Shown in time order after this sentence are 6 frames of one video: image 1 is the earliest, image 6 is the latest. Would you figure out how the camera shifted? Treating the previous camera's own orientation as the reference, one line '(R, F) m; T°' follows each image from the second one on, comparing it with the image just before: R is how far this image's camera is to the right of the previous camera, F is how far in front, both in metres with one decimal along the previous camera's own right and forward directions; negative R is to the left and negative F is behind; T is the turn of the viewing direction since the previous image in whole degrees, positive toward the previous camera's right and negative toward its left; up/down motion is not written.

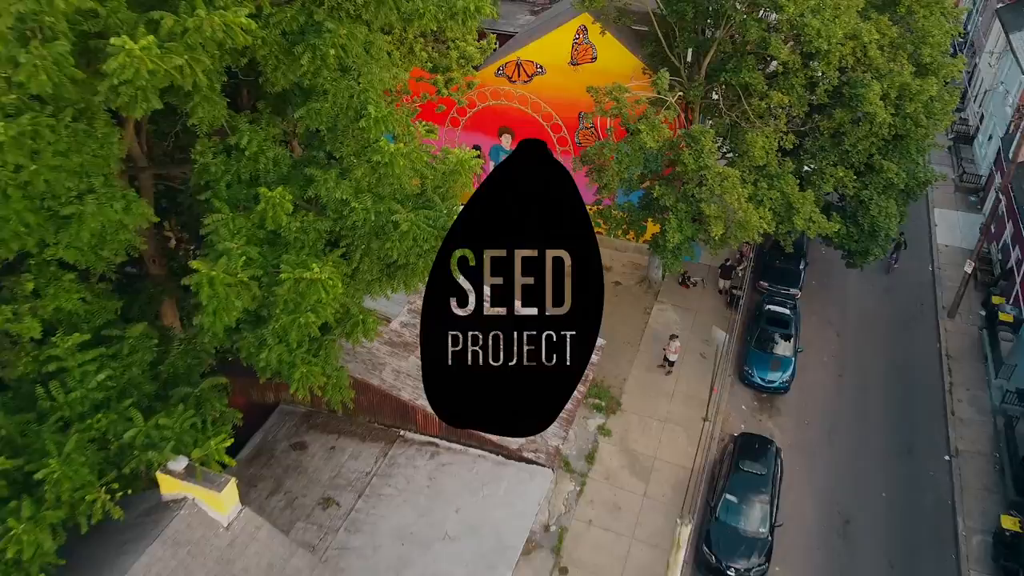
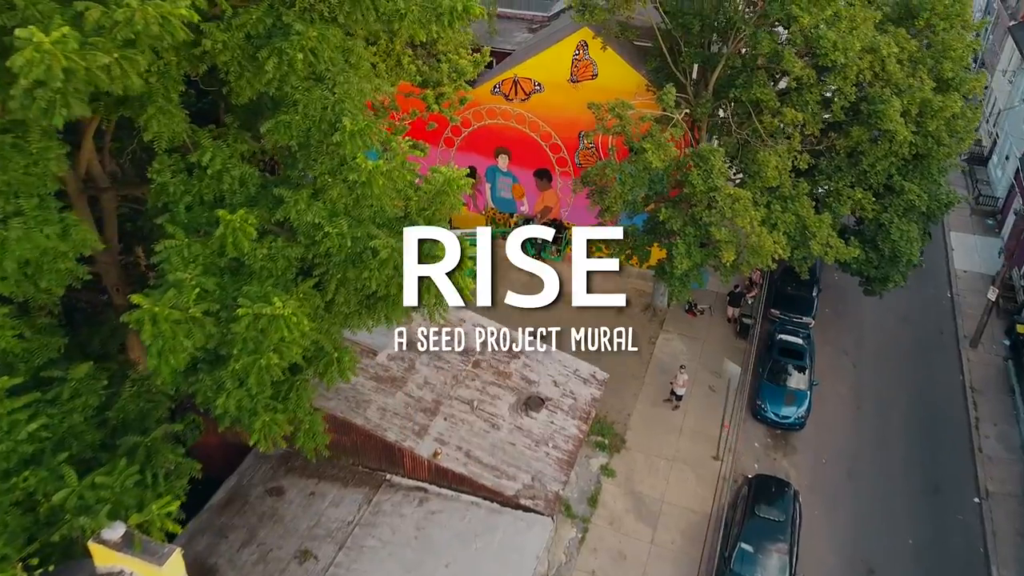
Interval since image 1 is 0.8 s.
(+0.1, +0.9) m; 0°
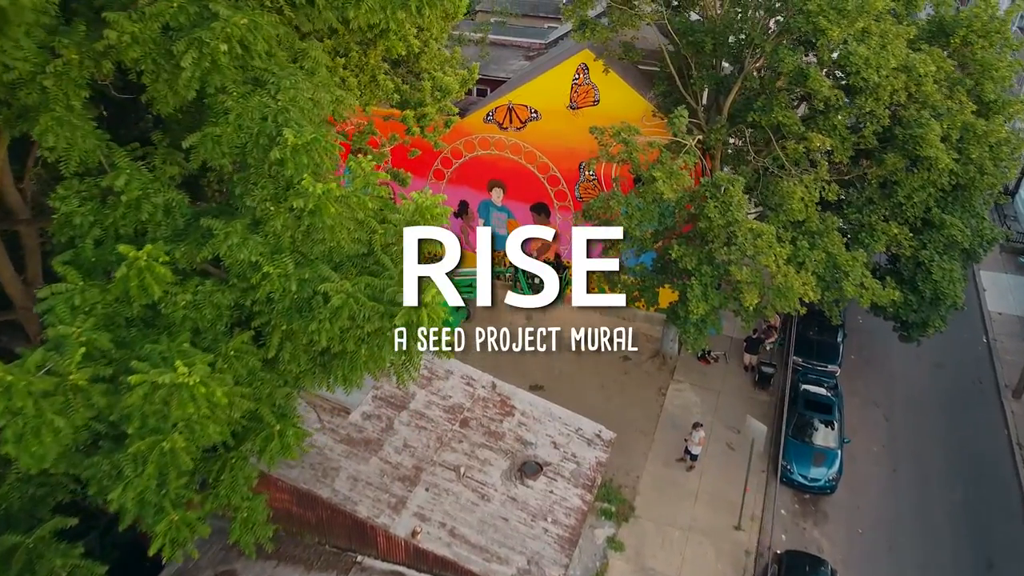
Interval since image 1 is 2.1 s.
(+0.1, +1.5) m; 0°
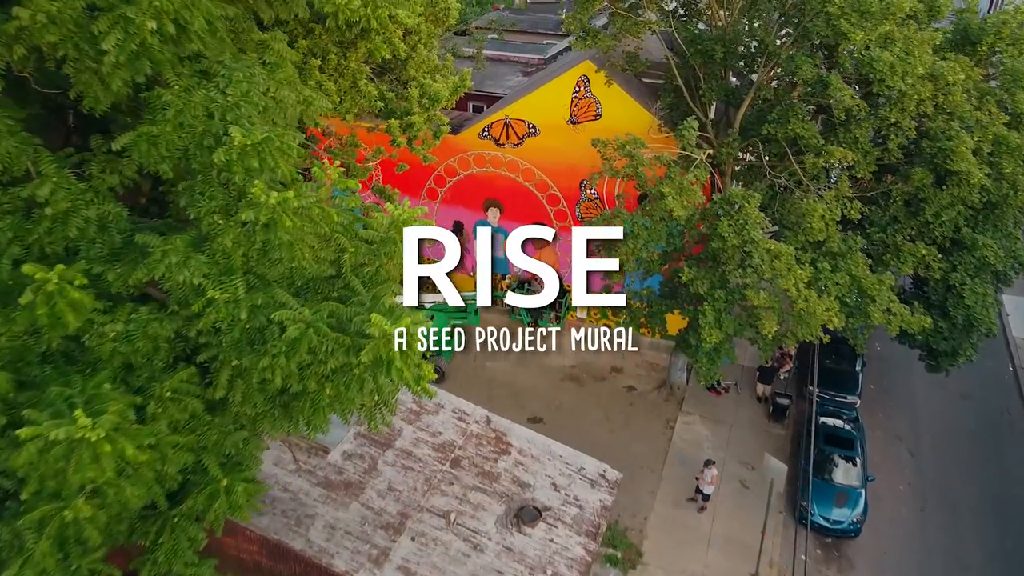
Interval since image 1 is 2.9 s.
(+0.1, +0.9) m; 0°
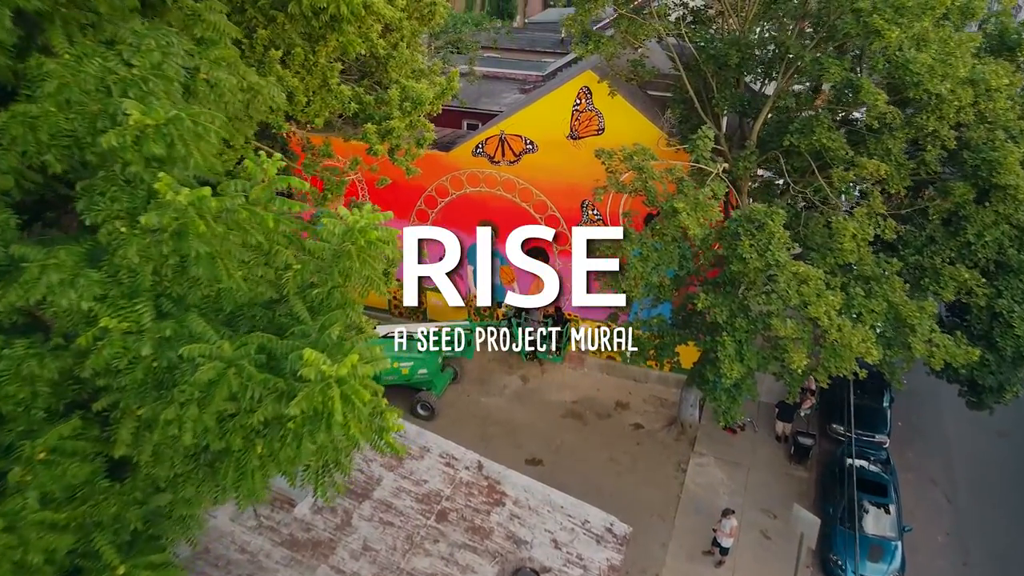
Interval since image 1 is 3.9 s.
(+0.1, +1.1) m; 0°
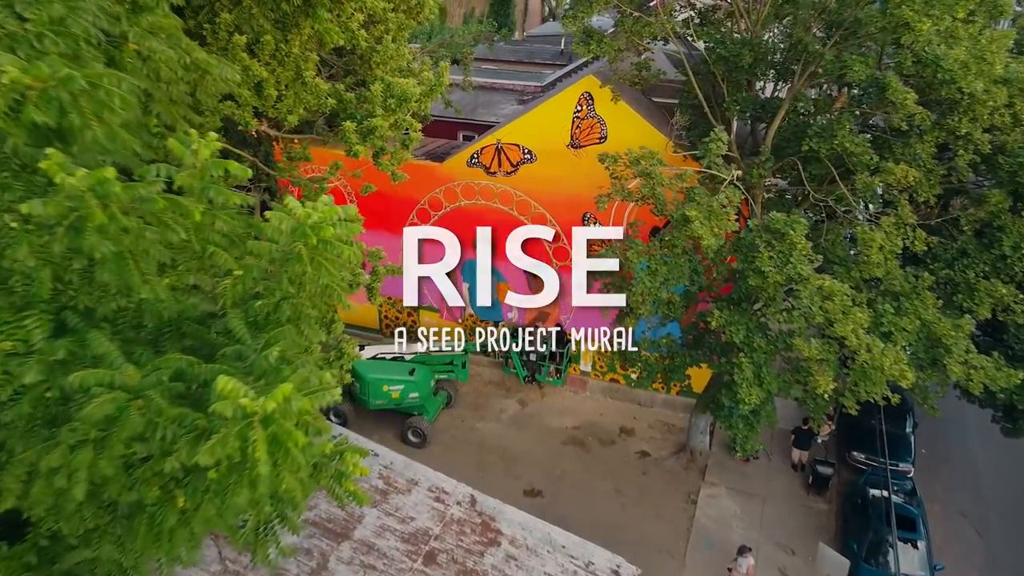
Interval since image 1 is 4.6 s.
(0.0, +0.8) m; 0°
